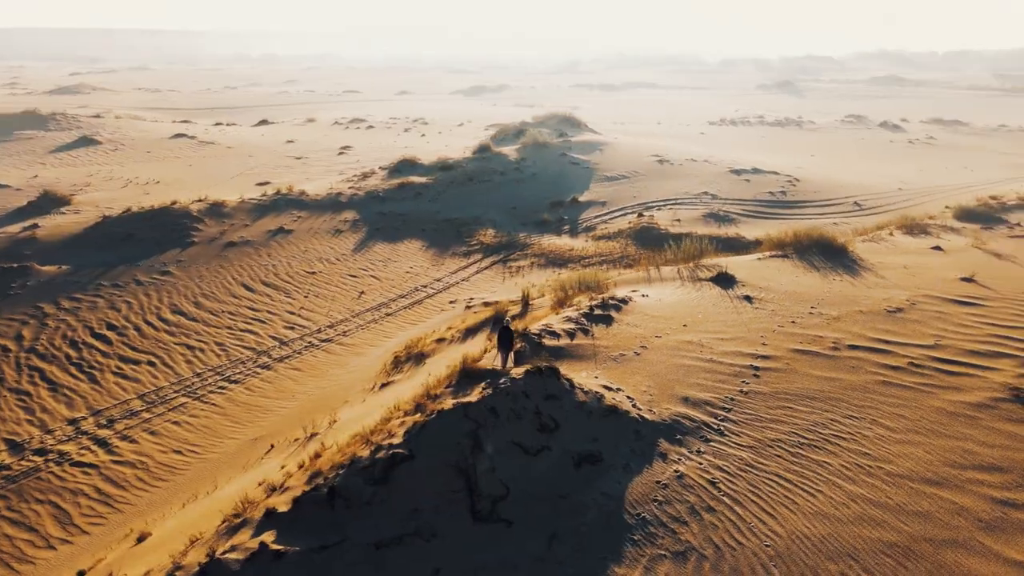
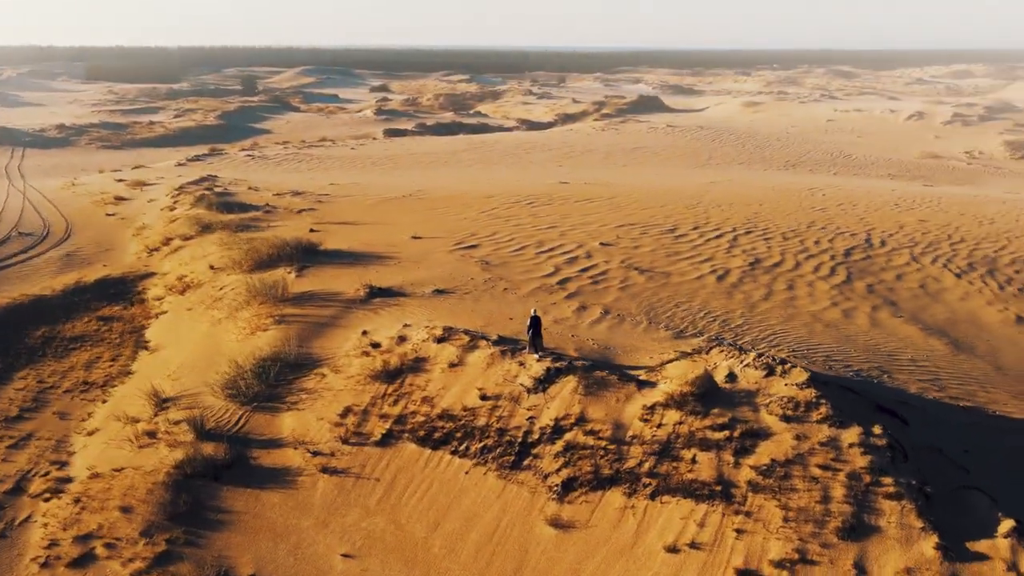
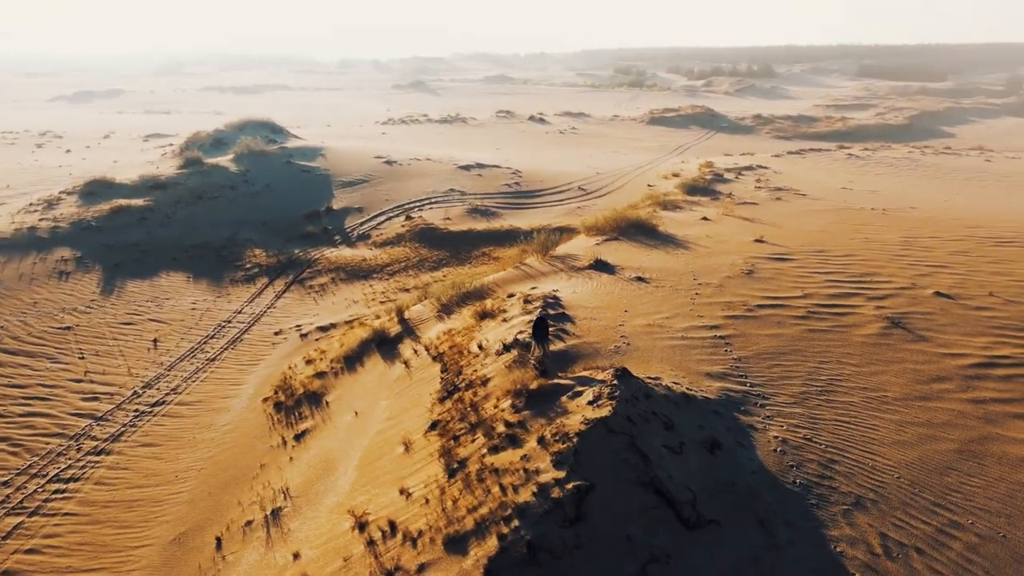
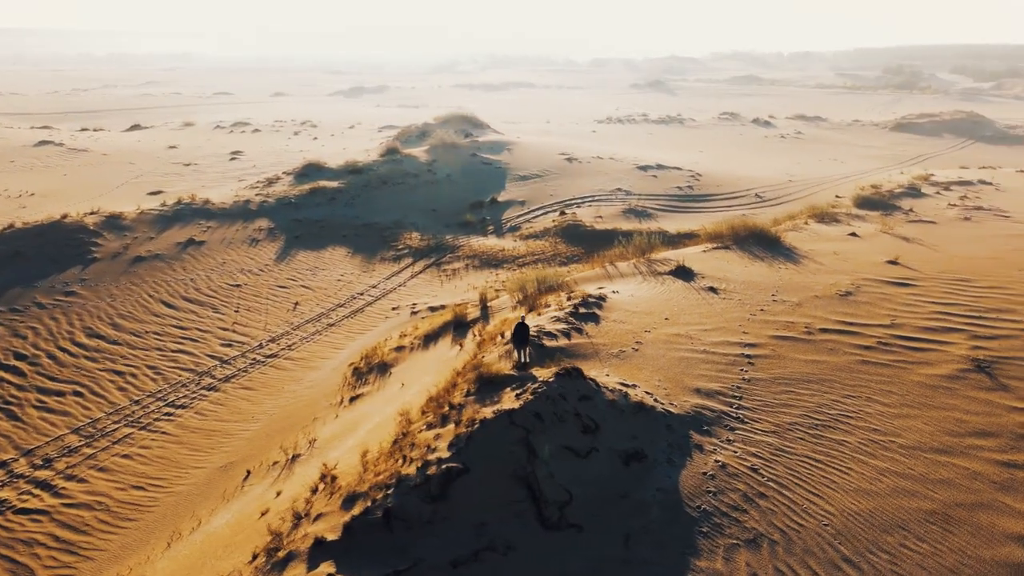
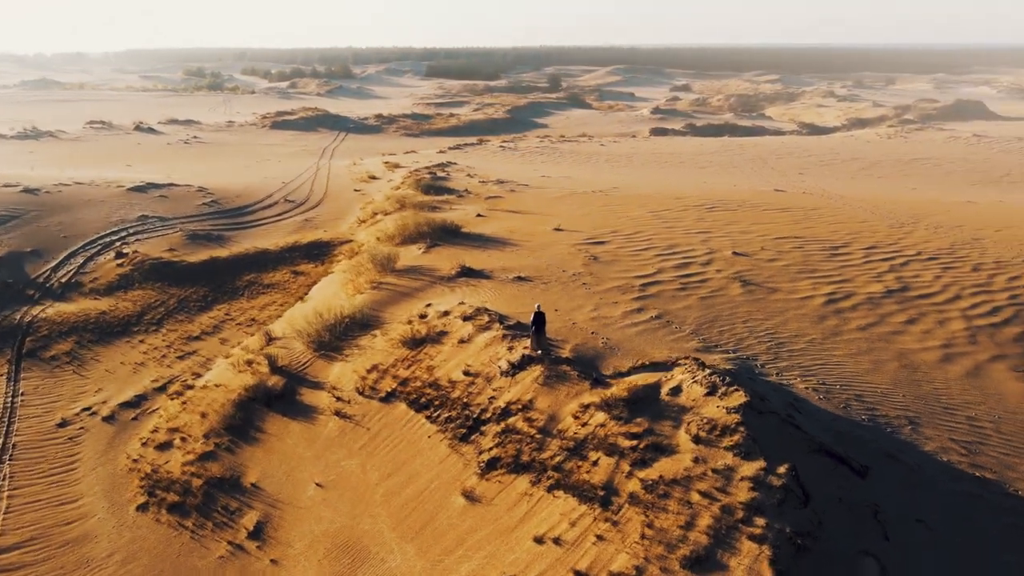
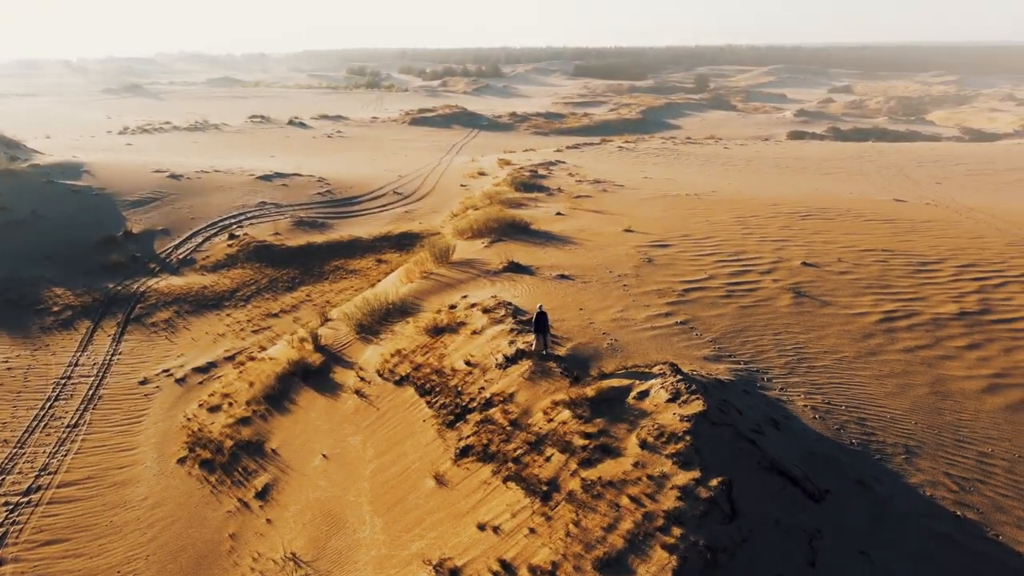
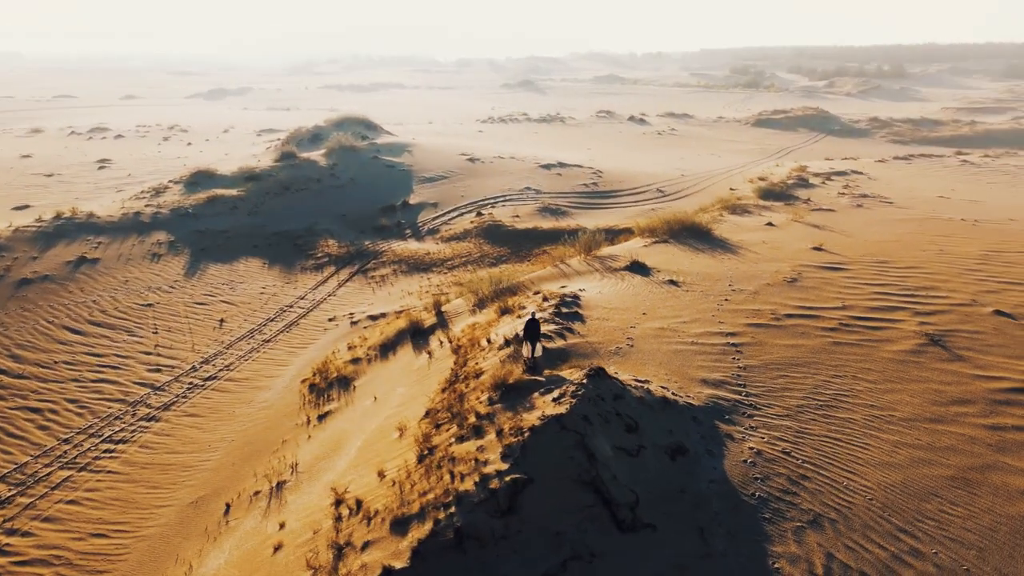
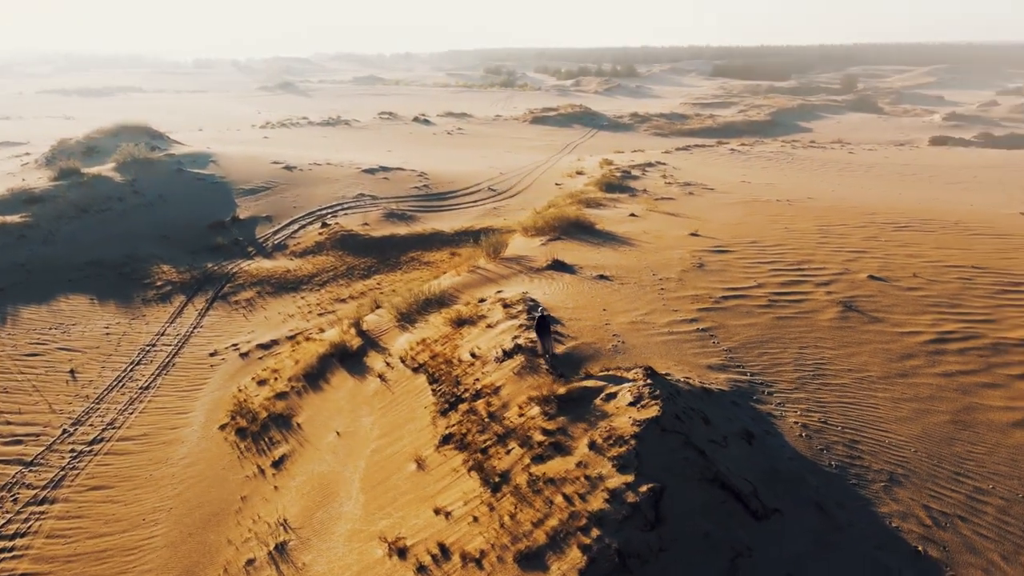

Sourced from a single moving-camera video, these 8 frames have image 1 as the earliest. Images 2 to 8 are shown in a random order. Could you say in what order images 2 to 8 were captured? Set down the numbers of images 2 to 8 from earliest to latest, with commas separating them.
4, 7, 3, 8, 6, 5, 2
